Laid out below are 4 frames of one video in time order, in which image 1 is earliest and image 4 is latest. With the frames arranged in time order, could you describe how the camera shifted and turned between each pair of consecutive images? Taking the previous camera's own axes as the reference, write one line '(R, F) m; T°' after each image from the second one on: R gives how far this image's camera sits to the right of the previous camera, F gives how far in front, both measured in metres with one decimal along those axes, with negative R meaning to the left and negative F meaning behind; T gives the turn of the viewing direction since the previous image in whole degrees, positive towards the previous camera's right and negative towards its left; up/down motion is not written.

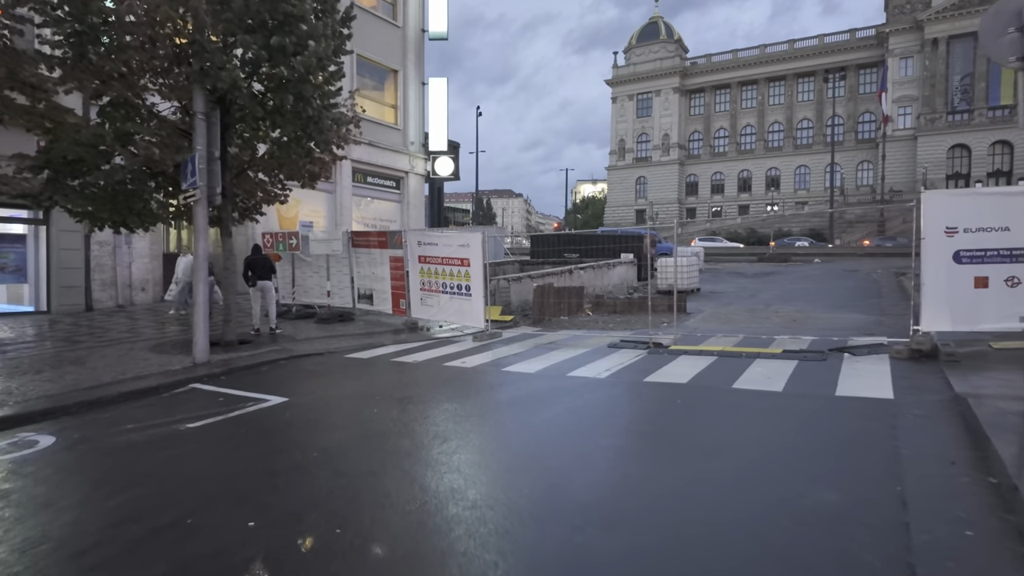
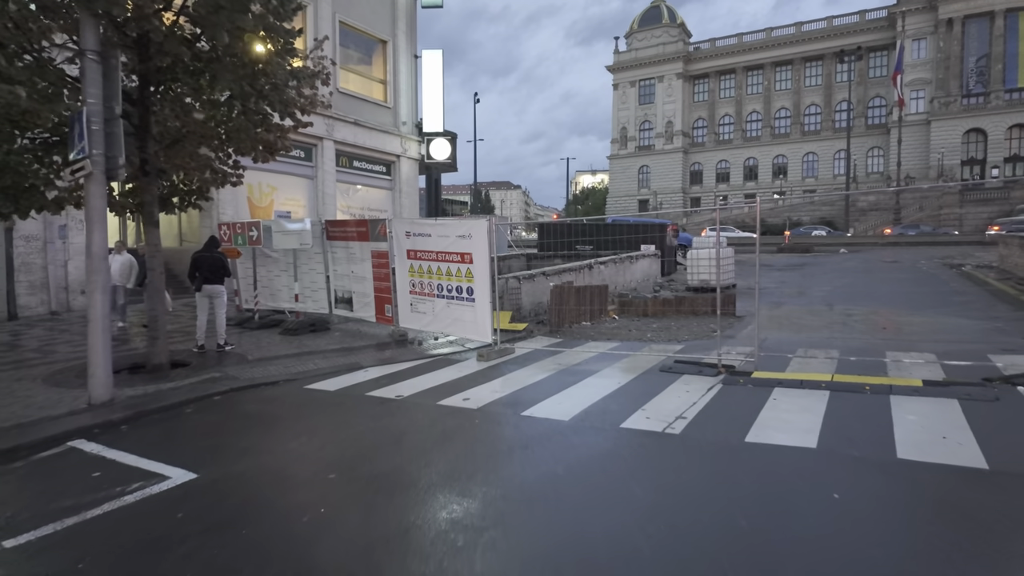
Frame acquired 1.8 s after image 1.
(-0.2, +2.5) m; 0°
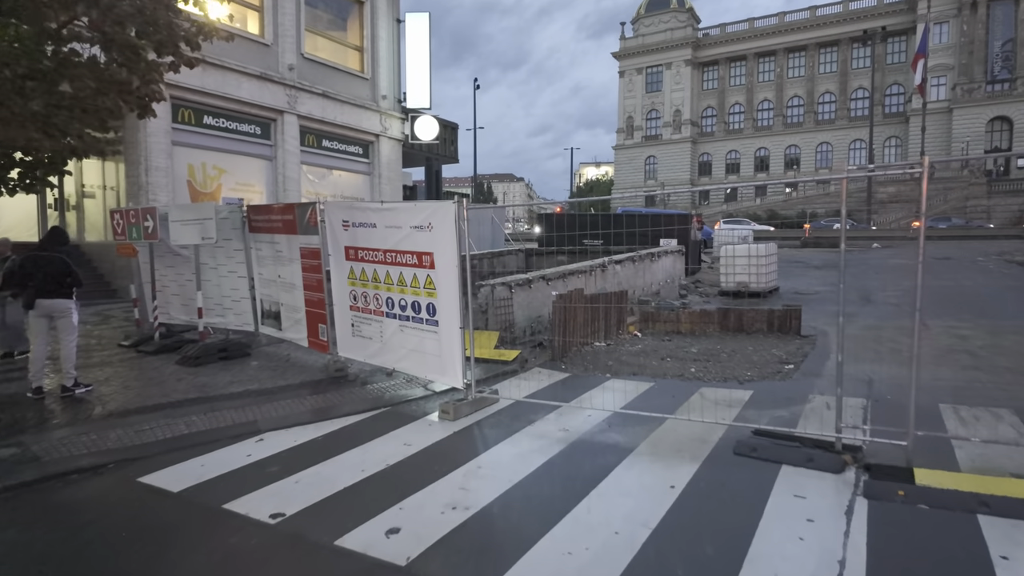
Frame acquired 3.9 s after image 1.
(+0.2, +3.0) m; 0°
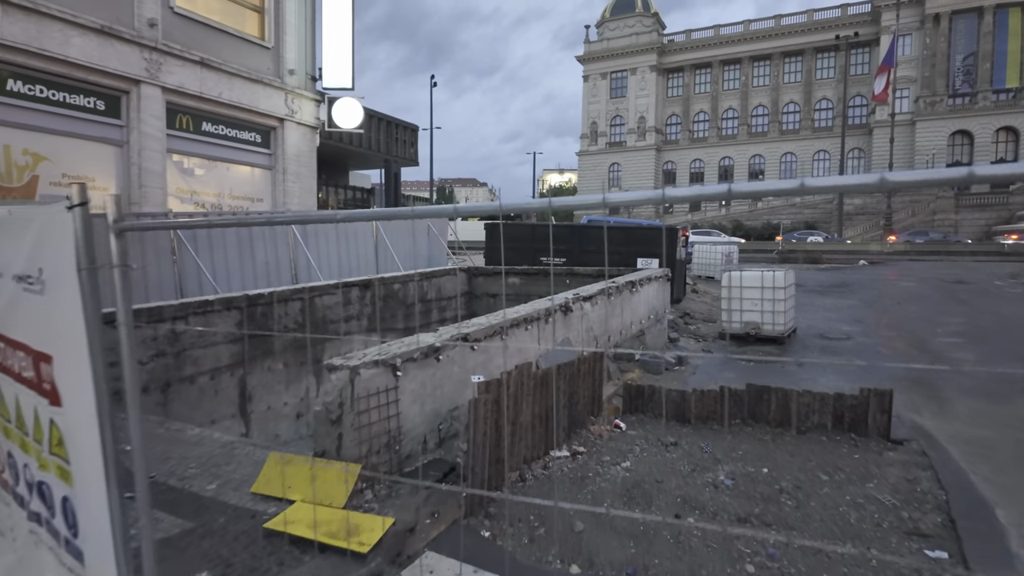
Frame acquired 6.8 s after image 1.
(+0.6, +3.8) m; +4°
